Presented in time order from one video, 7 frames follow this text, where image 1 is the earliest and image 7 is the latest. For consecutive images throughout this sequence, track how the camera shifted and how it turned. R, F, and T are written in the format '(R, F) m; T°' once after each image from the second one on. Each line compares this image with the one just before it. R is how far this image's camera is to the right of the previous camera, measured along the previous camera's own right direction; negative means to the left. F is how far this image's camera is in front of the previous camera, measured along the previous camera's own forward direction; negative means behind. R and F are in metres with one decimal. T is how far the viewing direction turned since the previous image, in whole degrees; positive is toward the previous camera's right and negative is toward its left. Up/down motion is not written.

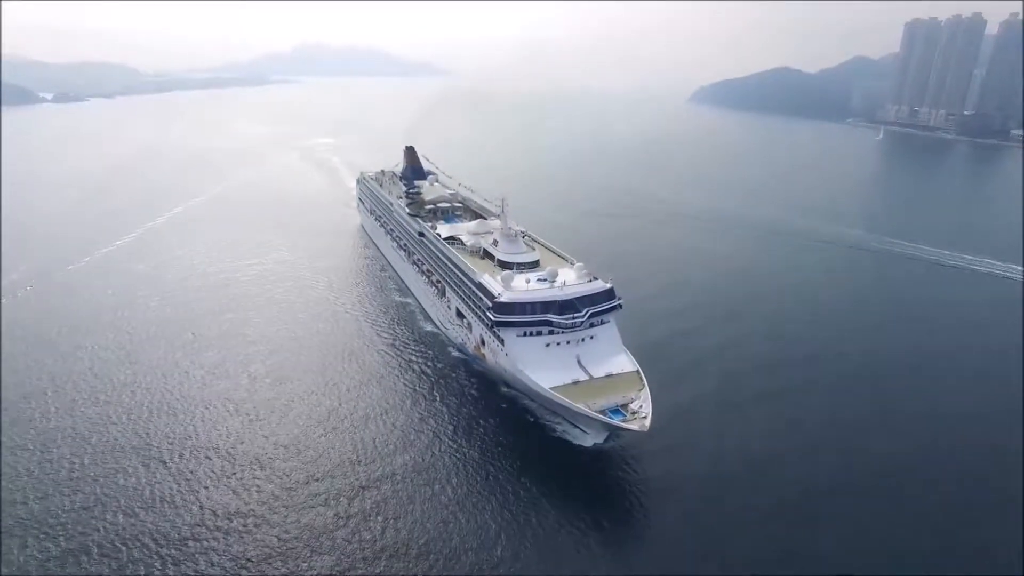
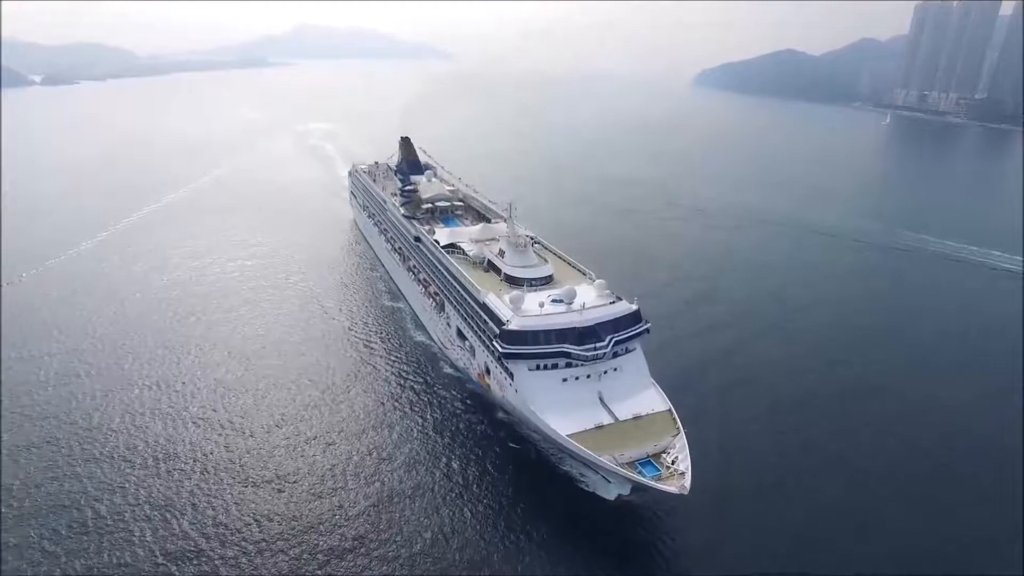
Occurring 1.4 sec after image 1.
(-0.4, +4.0) m; 0°
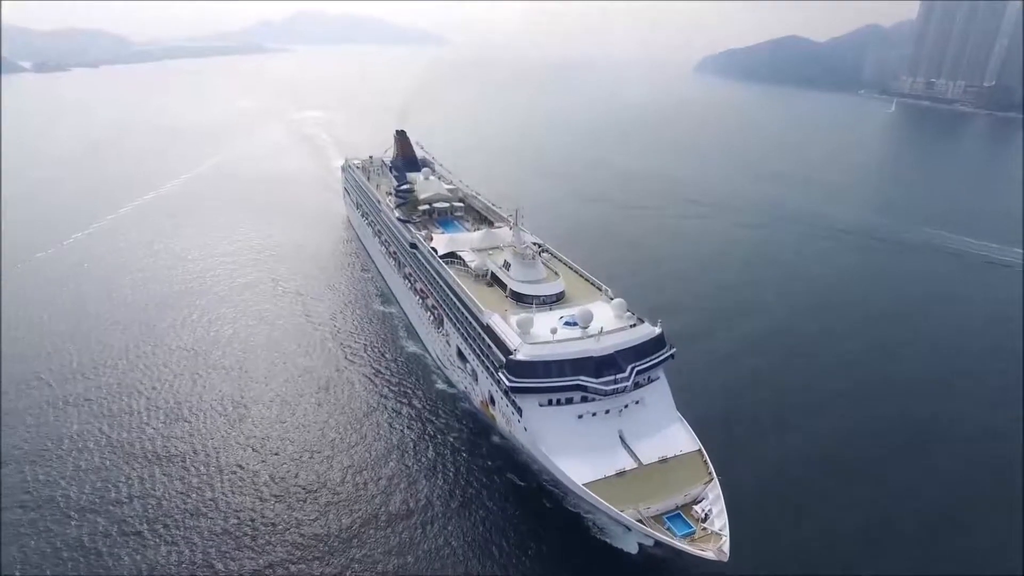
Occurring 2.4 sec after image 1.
(-0.3, +2.9) m; 0°
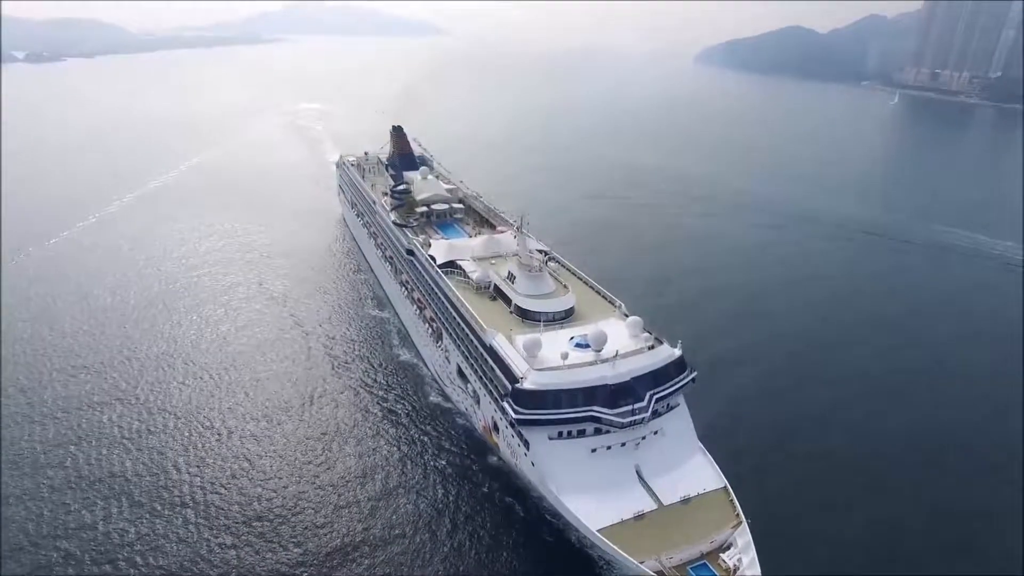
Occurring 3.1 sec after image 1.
(-0.2, +2.0) m; 0°
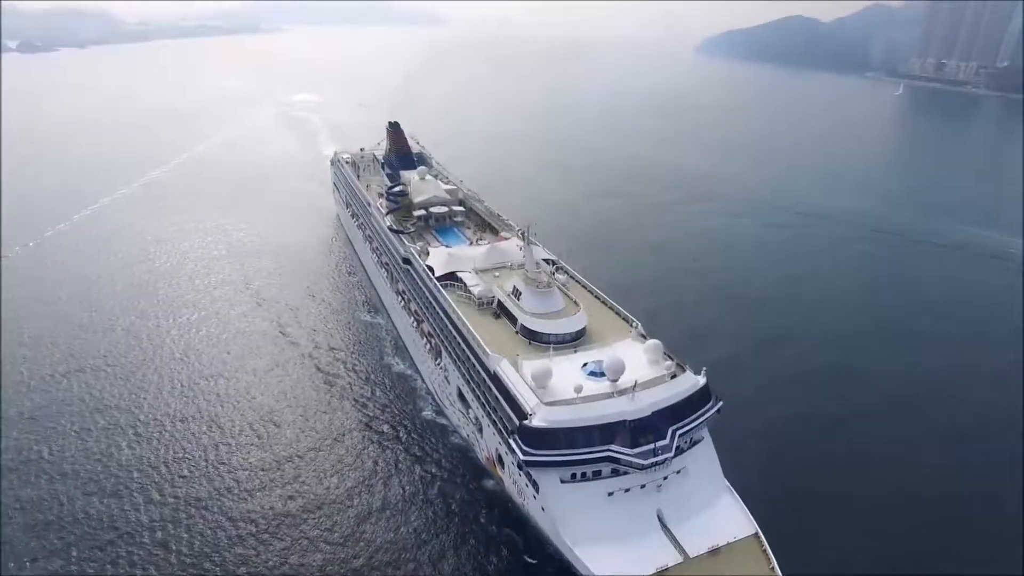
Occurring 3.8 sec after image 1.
(-0.2, +2.0) m; 0°
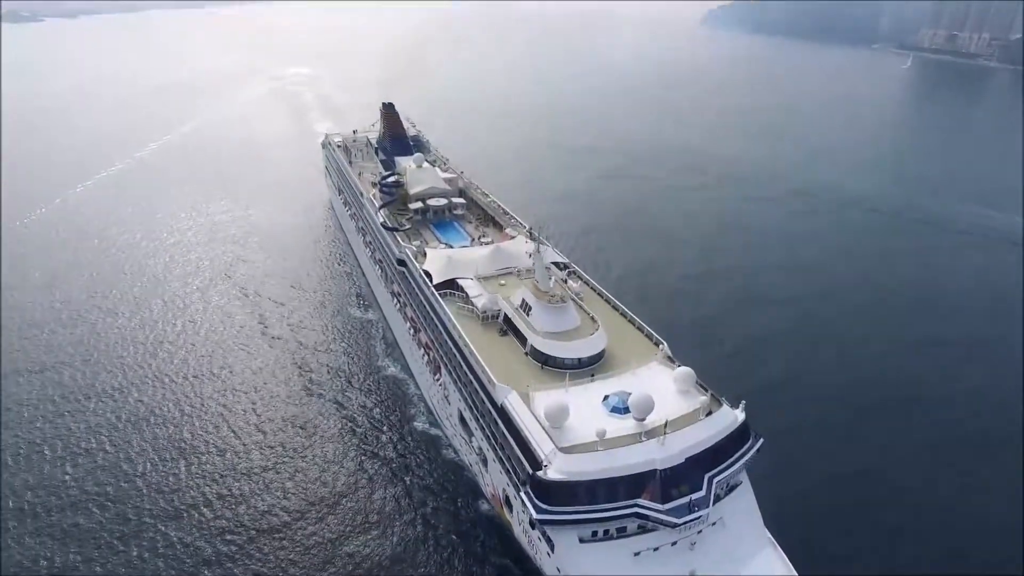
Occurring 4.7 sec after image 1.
(-0.3, +2.5) m; 0°
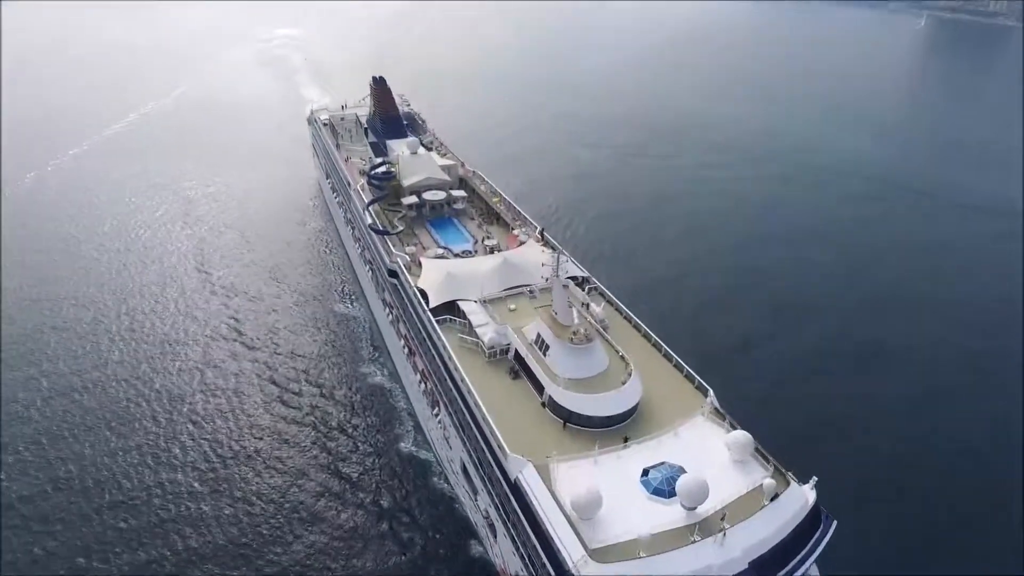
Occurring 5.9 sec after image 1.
(-0.4, +3.3) m; 0°
